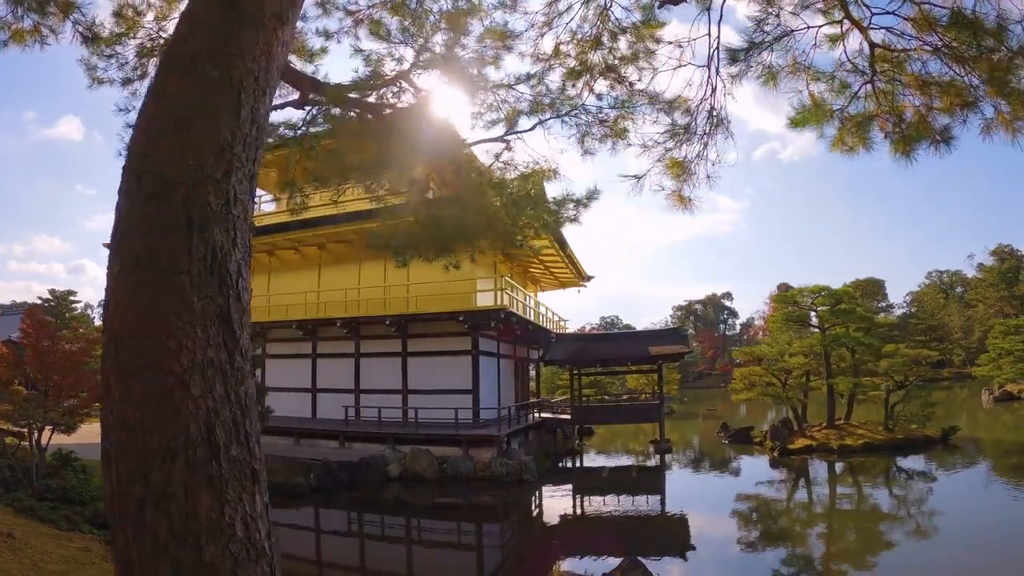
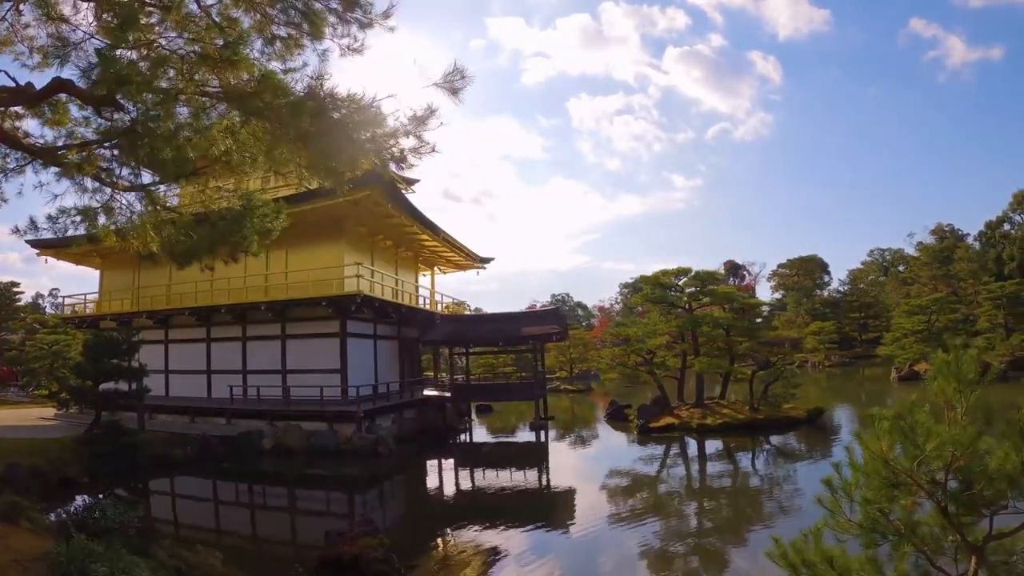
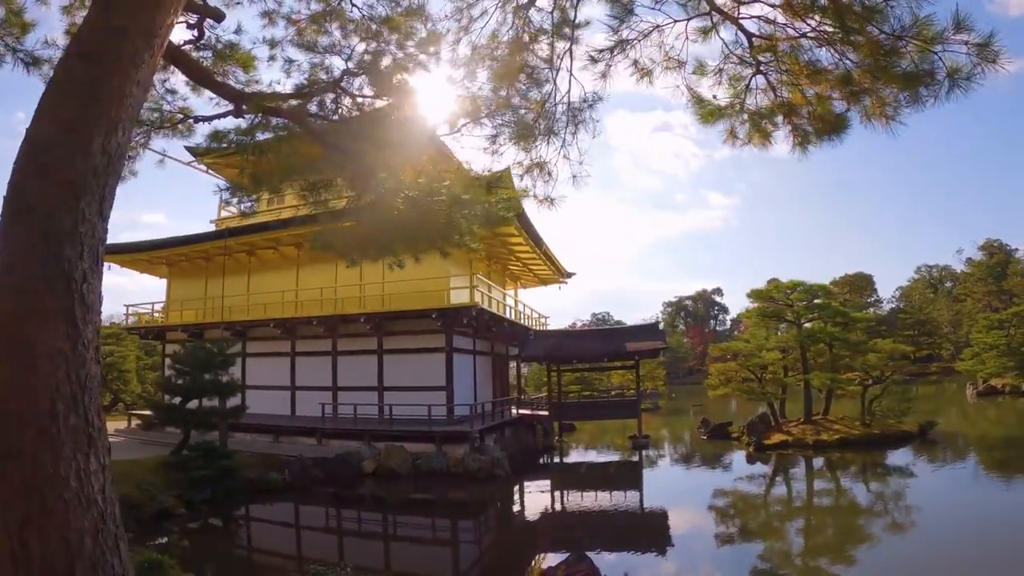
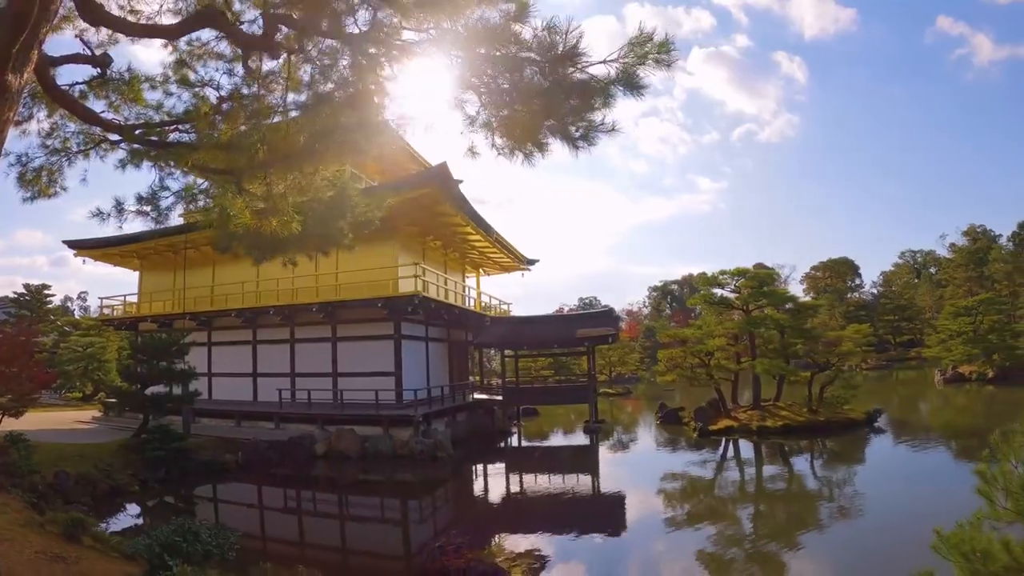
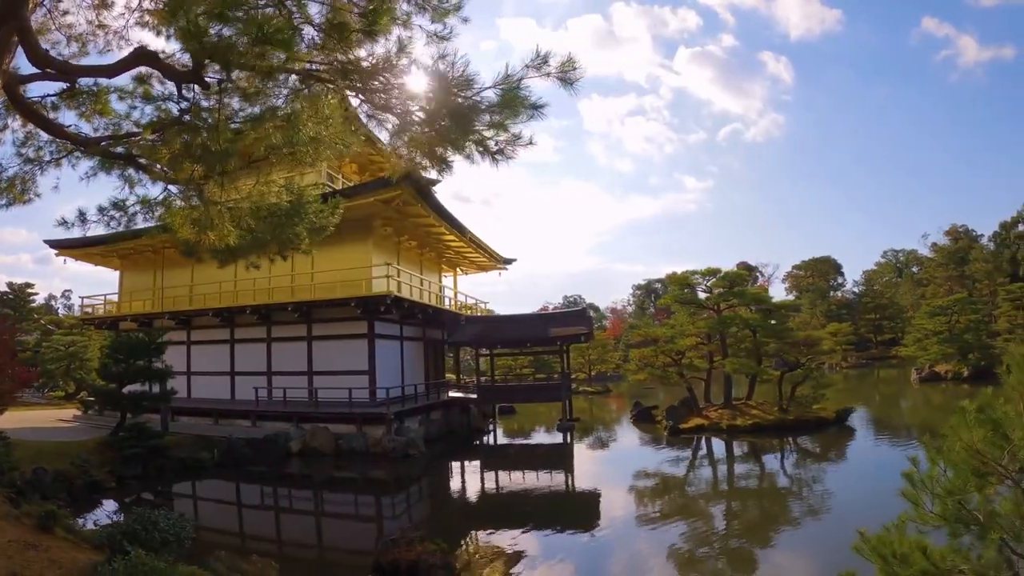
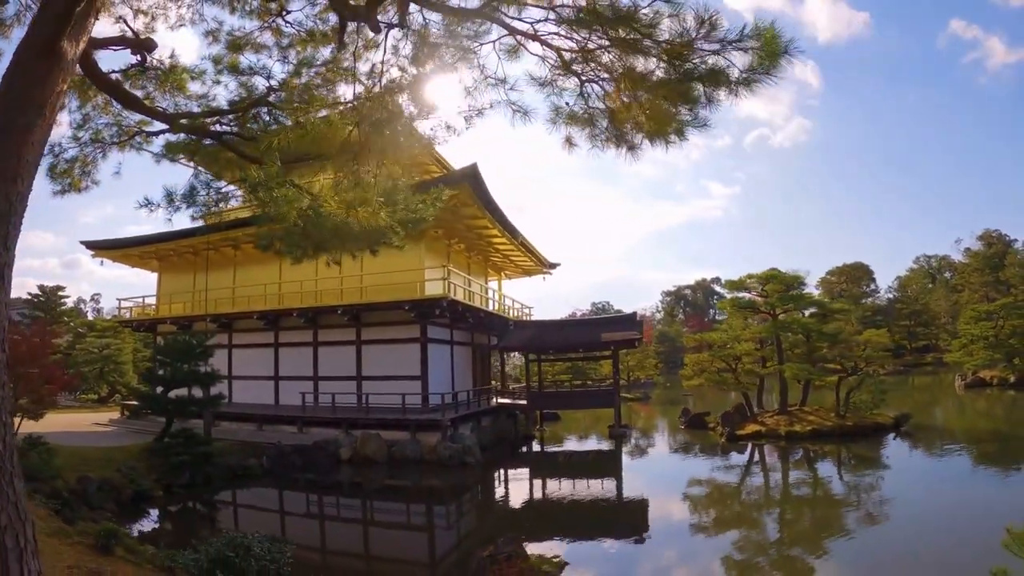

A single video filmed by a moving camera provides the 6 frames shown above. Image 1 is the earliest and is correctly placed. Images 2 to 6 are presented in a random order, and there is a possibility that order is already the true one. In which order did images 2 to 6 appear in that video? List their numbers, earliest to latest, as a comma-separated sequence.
3, 6, 4, 5, 2
